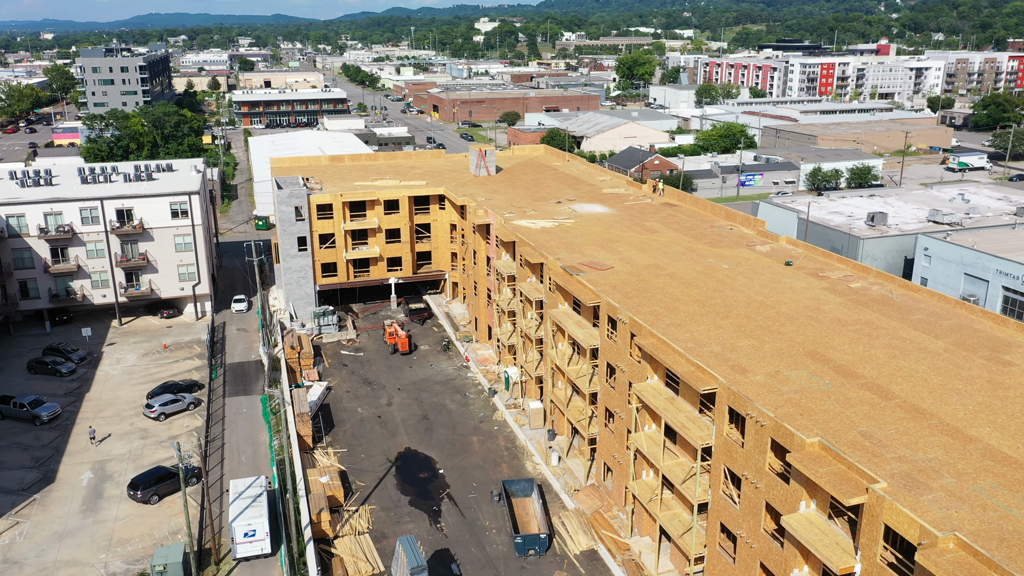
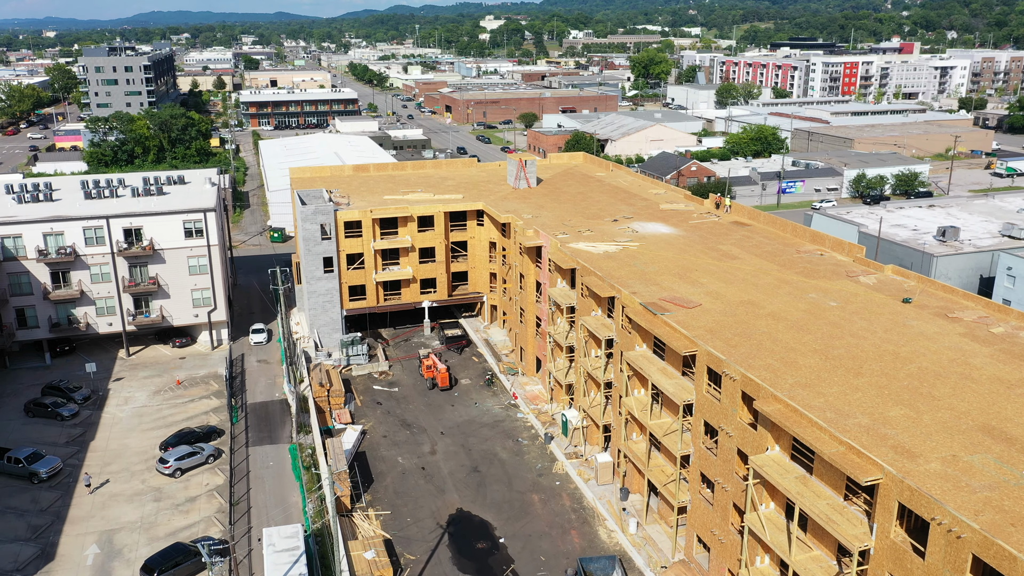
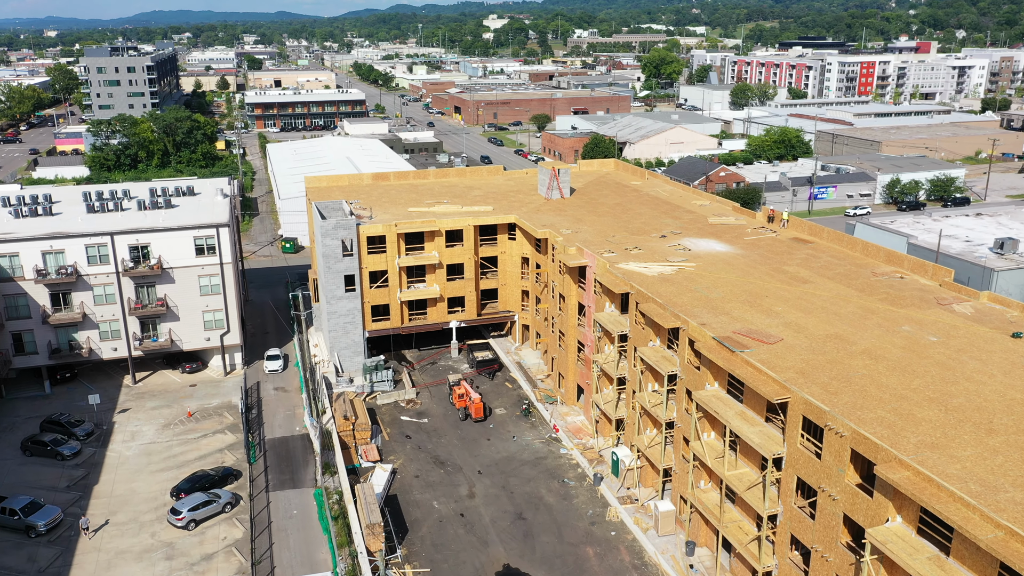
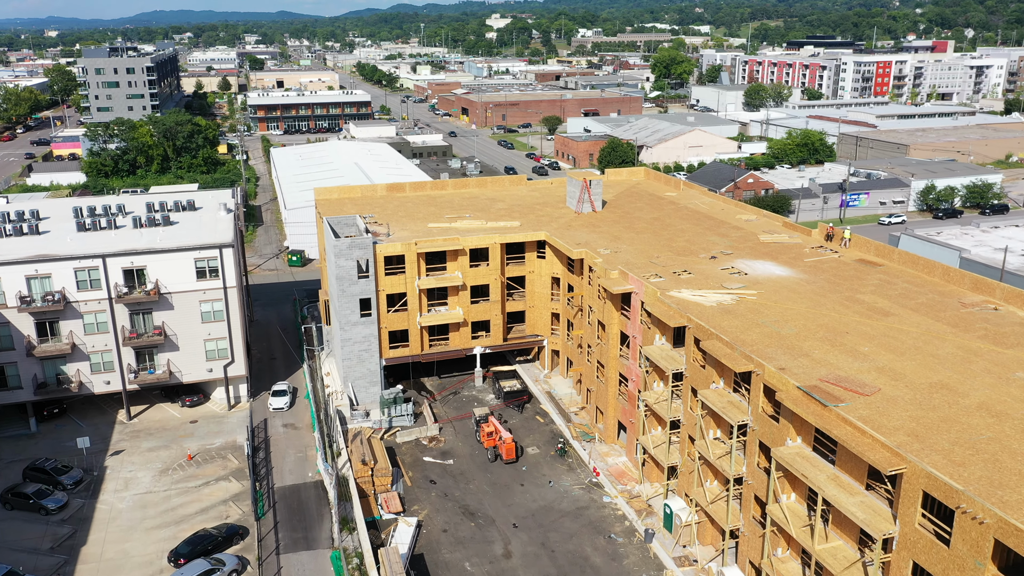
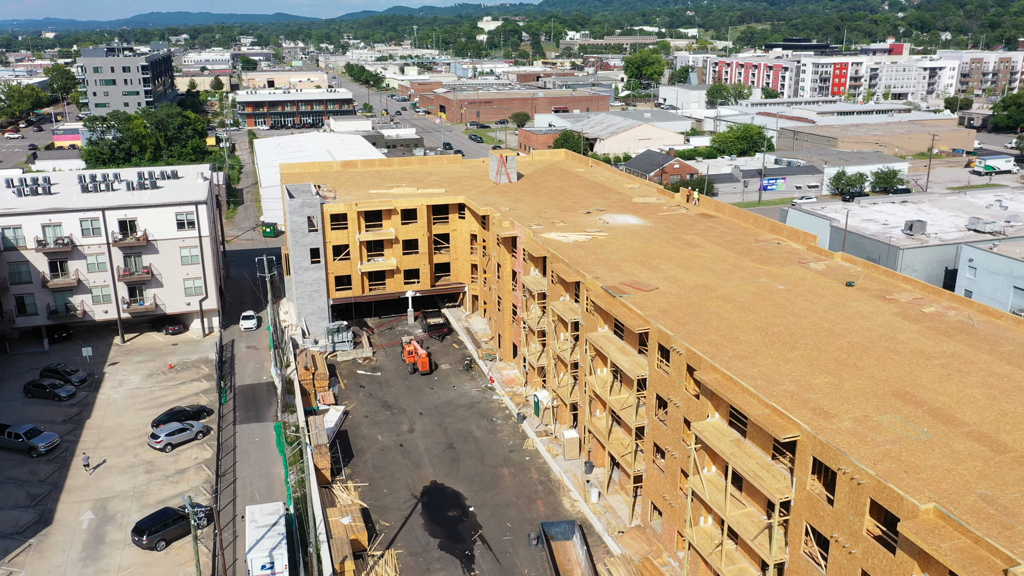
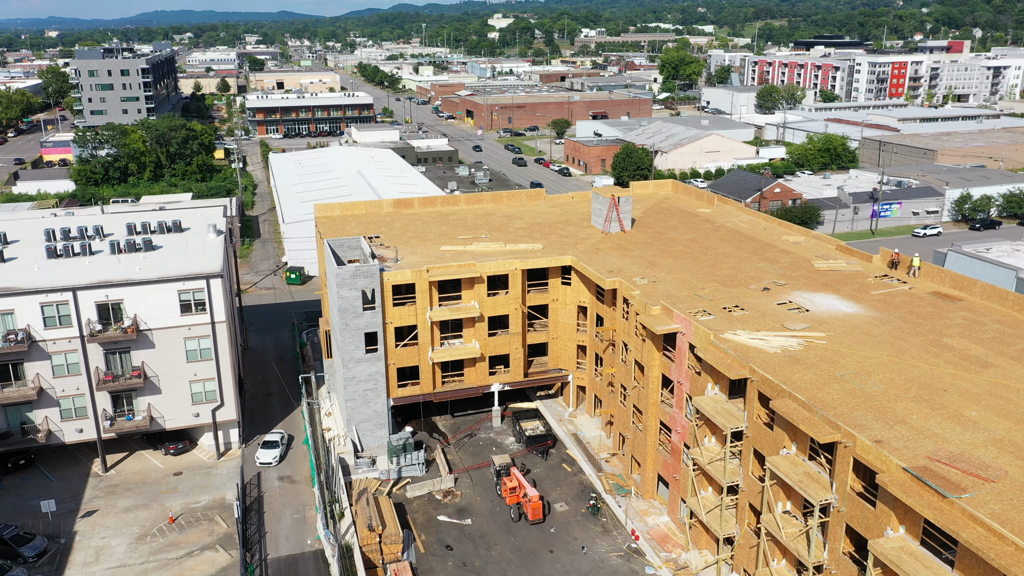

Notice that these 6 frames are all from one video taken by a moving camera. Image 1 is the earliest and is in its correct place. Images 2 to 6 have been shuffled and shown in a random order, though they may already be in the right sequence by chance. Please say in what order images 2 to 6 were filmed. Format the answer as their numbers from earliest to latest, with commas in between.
5, 2, 3, 4, 6
